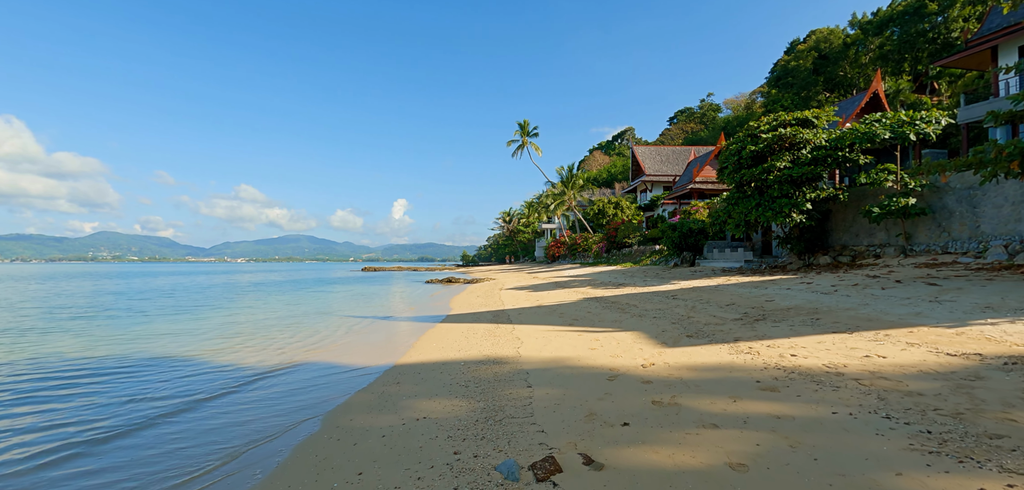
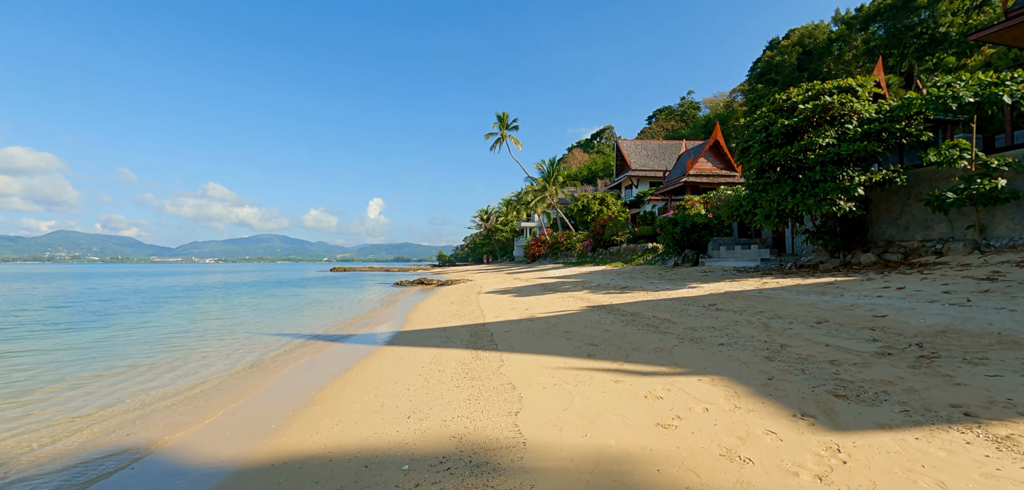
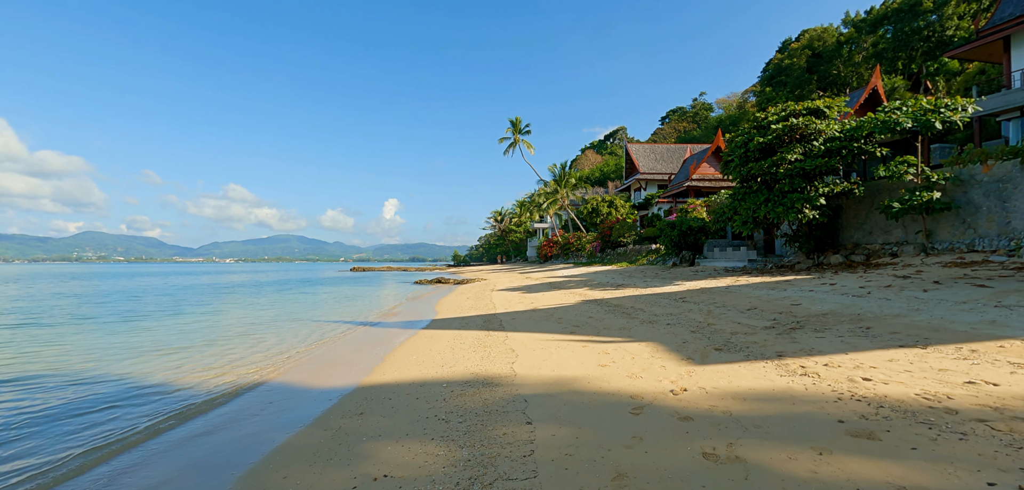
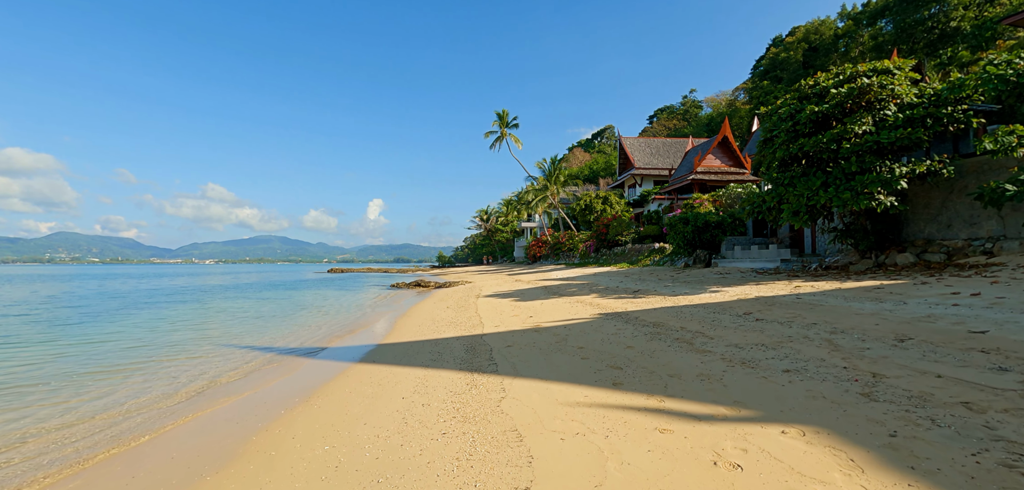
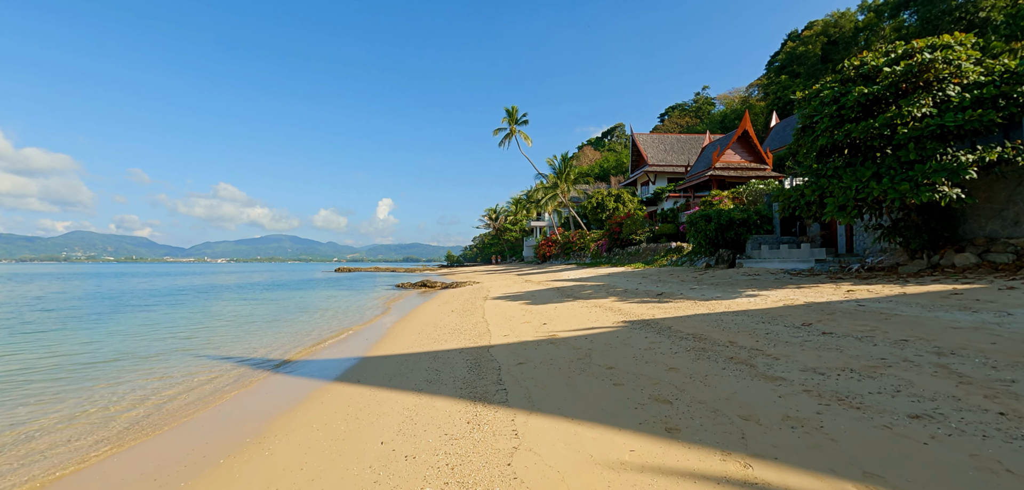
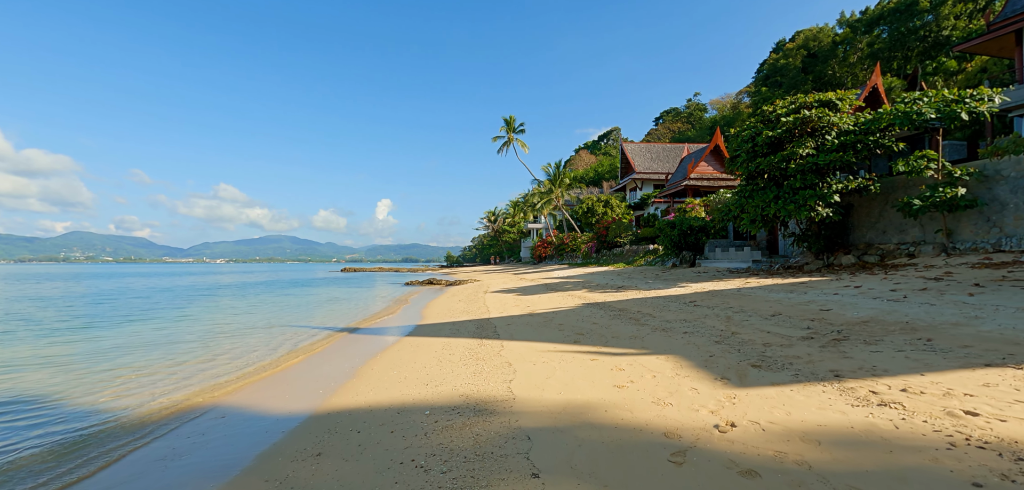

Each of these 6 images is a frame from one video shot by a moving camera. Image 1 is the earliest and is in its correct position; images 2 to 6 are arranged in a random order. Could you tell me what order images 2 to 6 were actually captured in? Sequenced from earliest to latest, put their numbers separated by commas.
3, 6, 2, 4, 5
